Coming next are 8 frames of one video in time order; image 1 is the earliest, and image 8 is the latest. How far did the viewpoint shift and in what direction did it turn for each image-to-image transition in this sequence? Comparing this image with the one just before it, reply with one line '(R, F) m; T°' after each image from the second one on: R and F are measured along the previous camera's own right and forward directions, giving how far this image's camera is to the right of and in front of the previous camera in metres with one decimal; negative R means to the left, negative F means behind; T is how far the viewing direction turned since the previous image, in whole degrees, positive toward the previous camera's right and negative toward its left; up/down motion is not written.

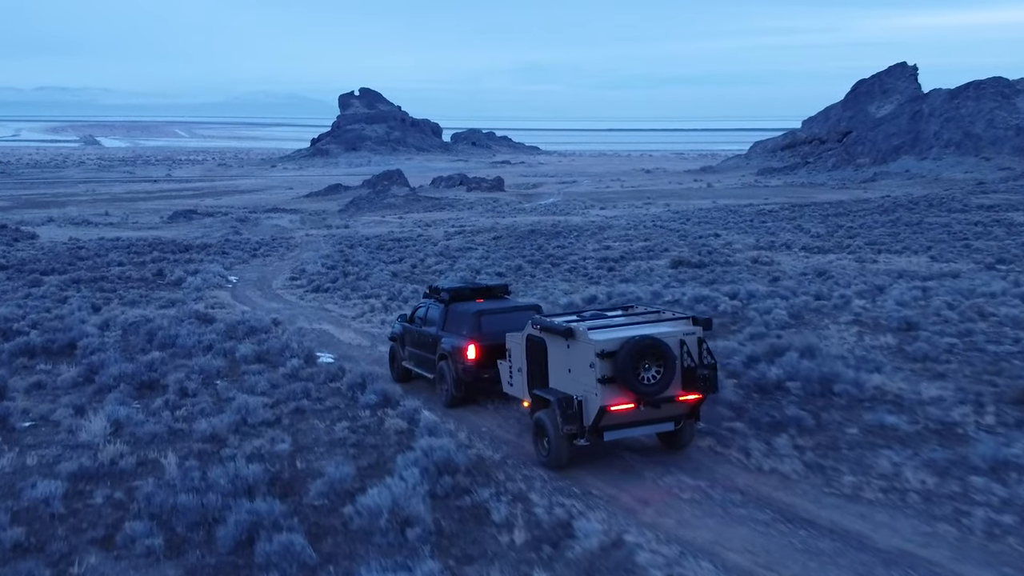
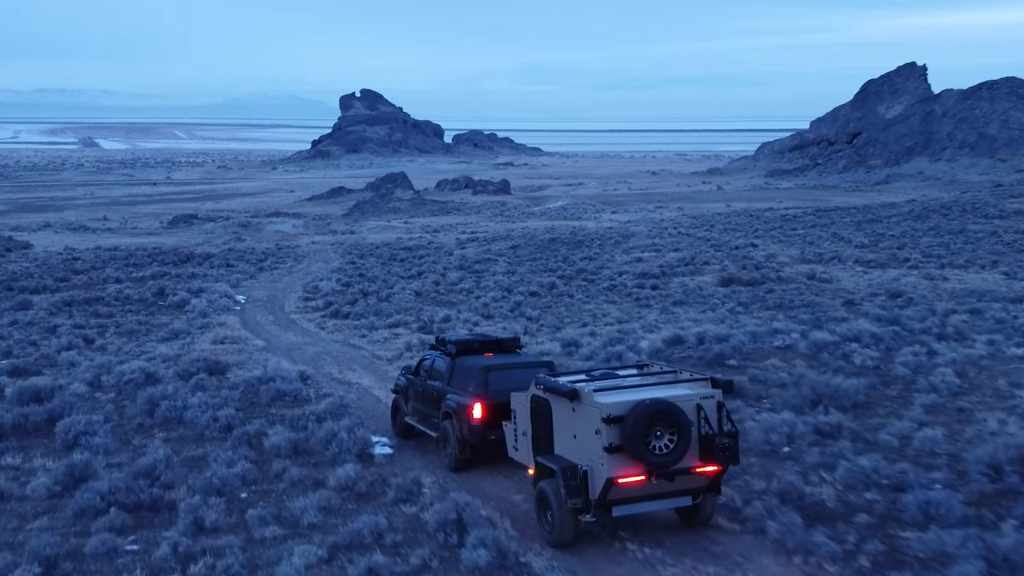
(-1.2, +3.8) m; 0°
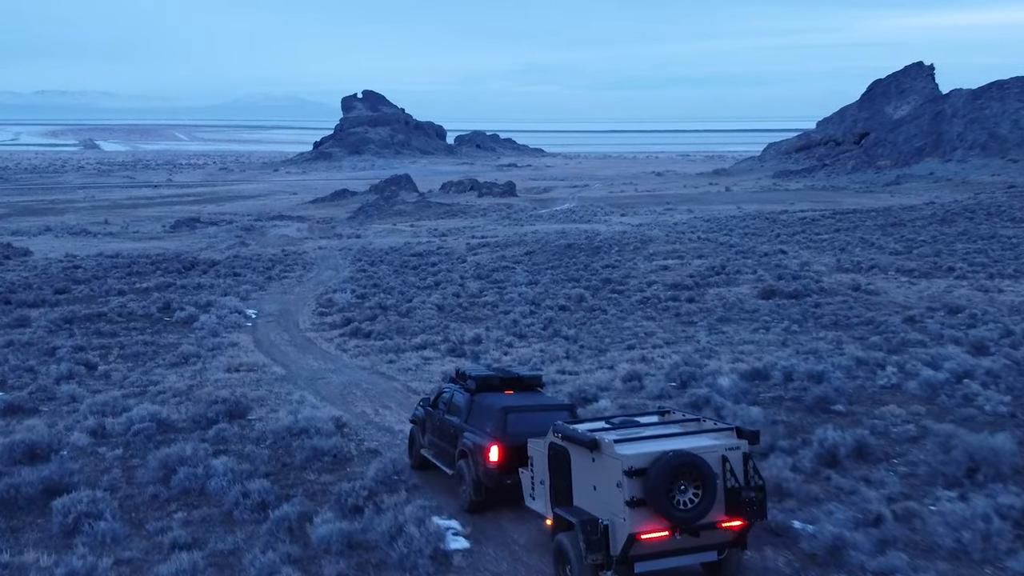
(-0.9, +2.3) m; 0°
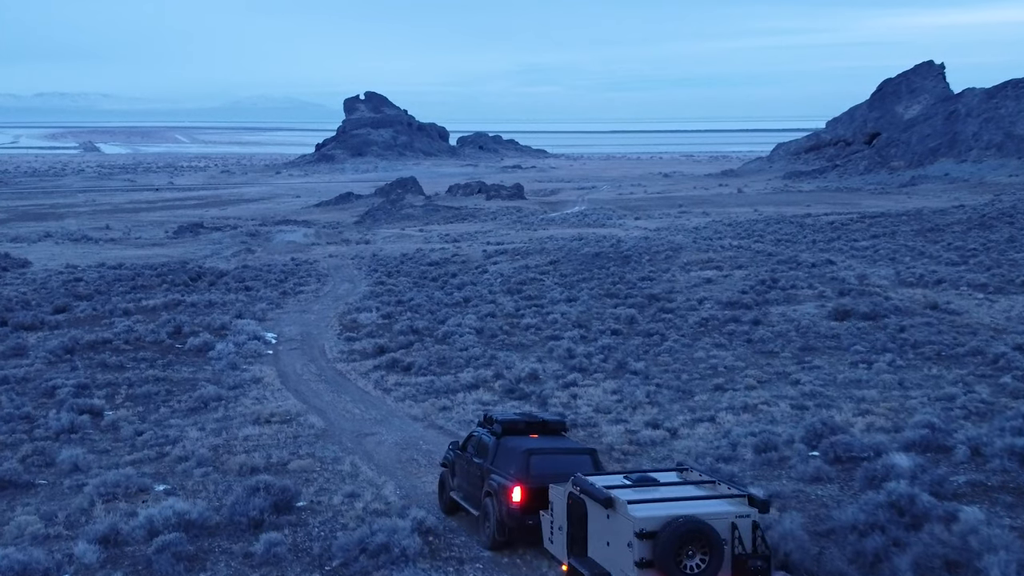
(-1.4, +3.4) m; 0°
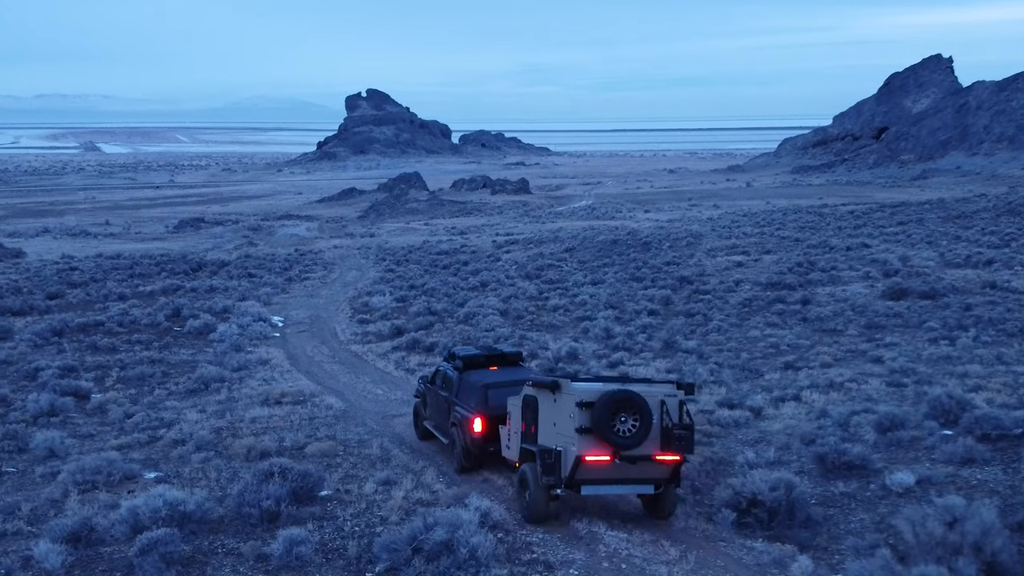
(-0.7, +2.6) m; 0°
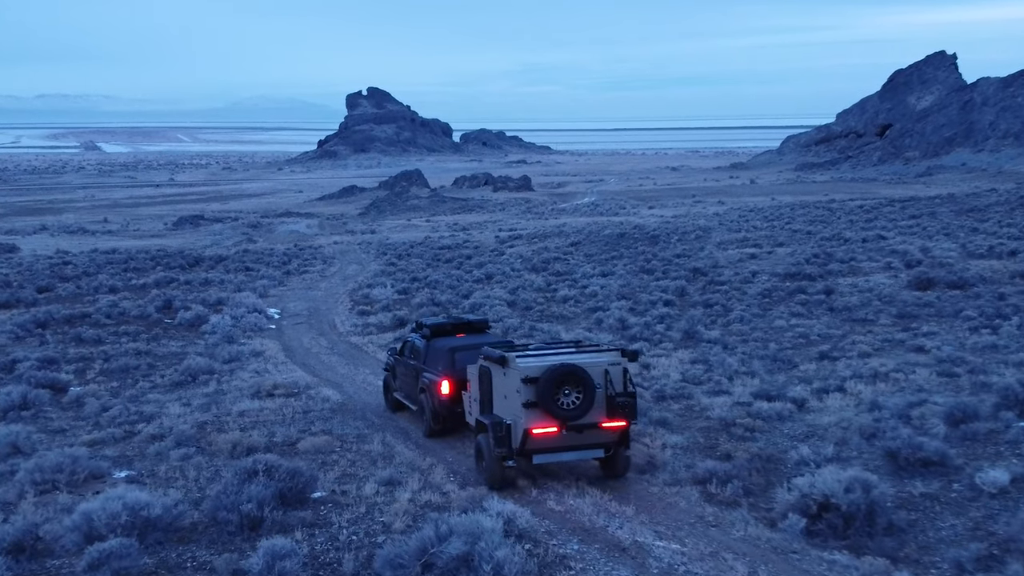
(-0.2, +1.5) m; 0°
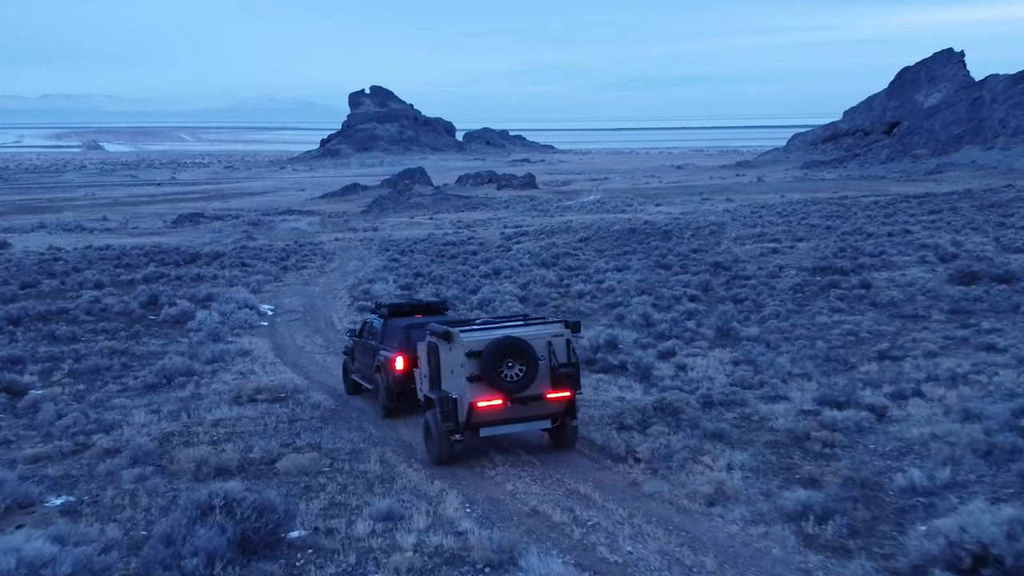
(-0.2, +2.1) m; 0°
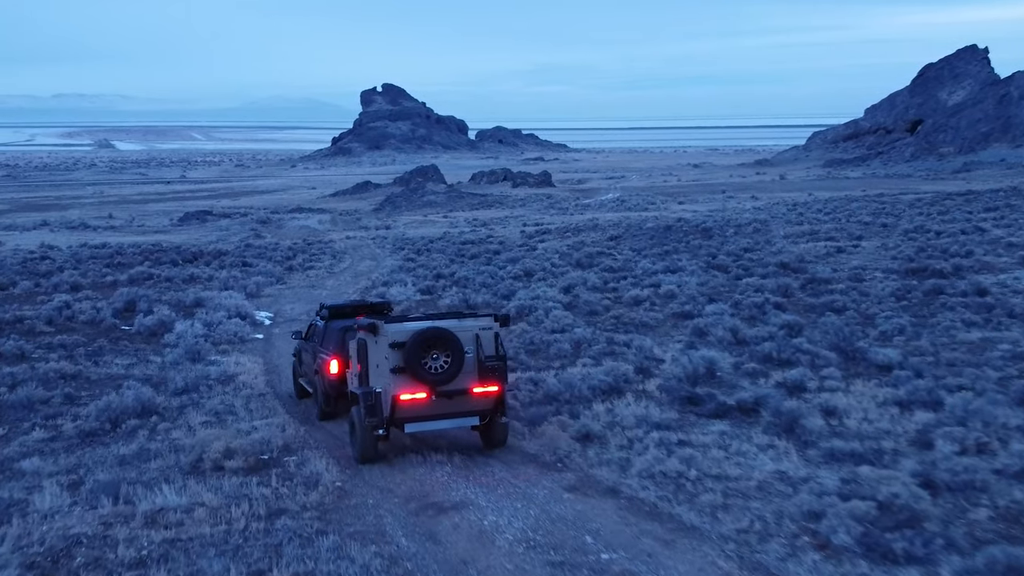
(-0.7, +4.4) m; -1°
